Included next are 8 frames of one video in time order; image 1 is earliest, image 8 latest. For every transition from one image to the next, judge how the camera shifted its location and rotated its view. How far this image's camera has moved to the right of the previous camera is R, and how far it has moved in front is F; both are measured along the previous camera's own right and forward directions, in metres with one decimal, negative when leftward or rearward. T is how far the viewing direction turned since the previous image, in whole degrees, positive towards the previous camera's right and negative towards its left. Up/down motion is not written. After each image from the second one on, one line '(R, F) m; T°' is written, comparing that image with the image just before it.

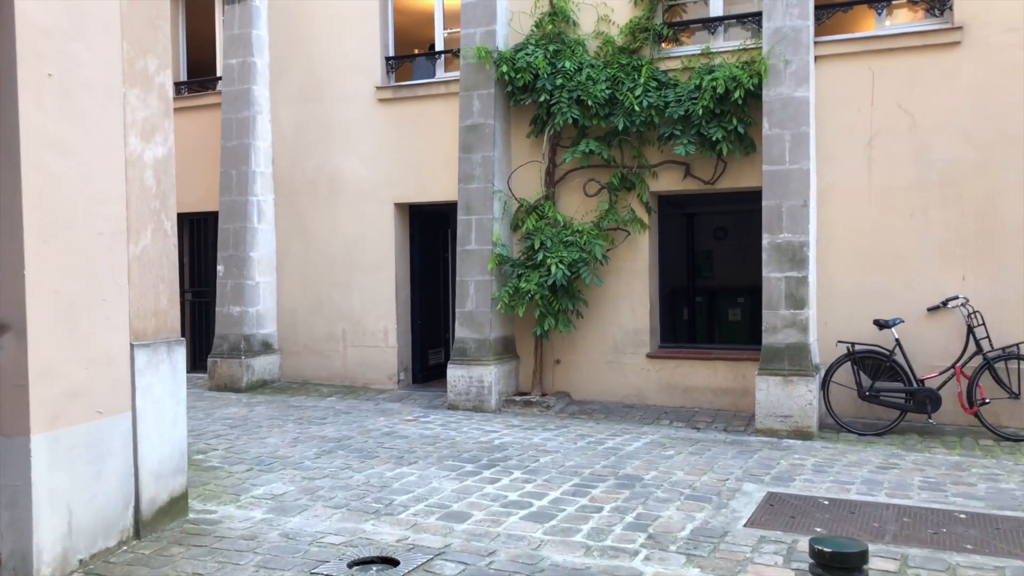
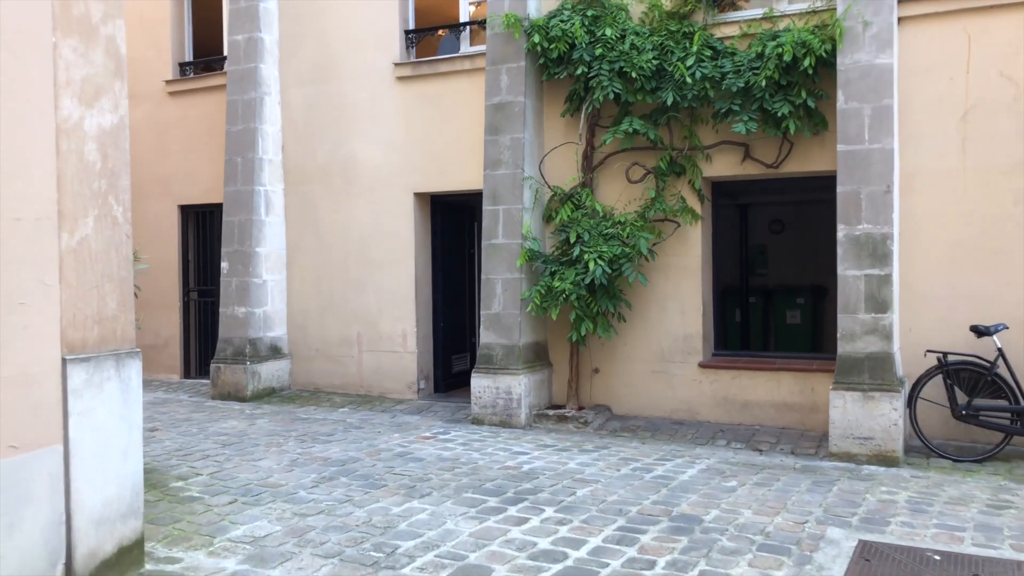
(0.0, +1.1) m; -2°
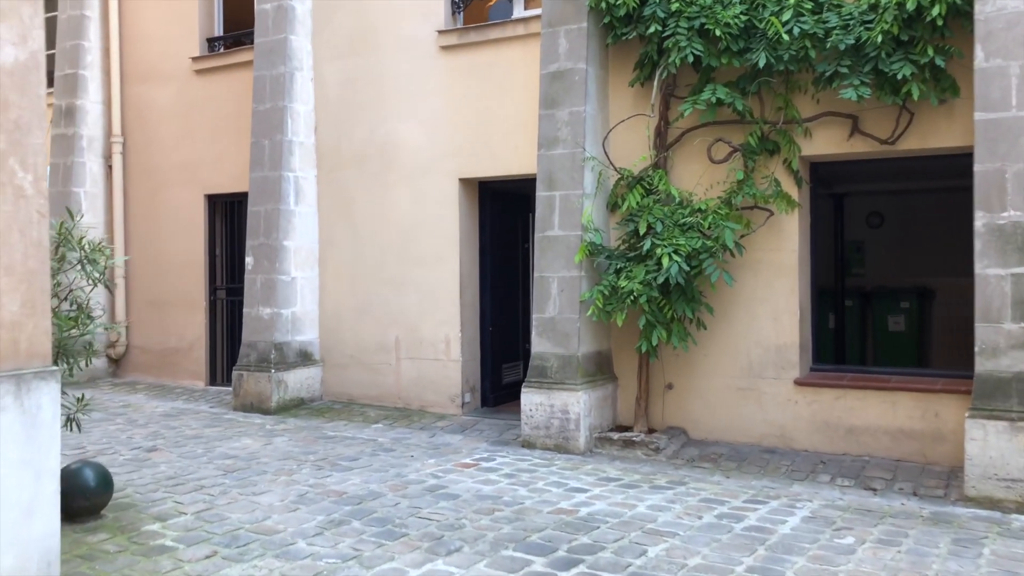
(+0.1, +1.3) m; -4°
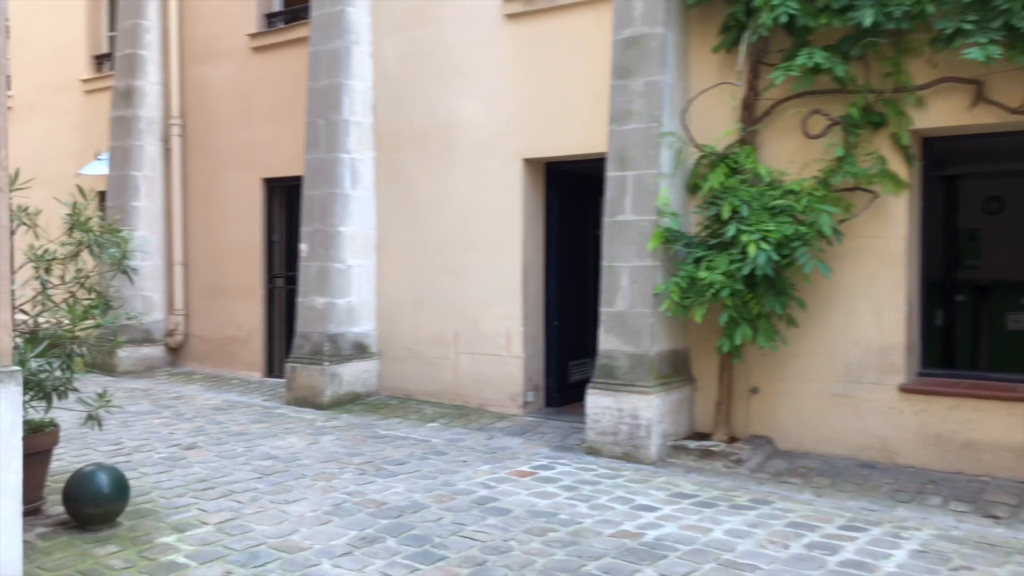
(+0.1, +0.7) m; -5°
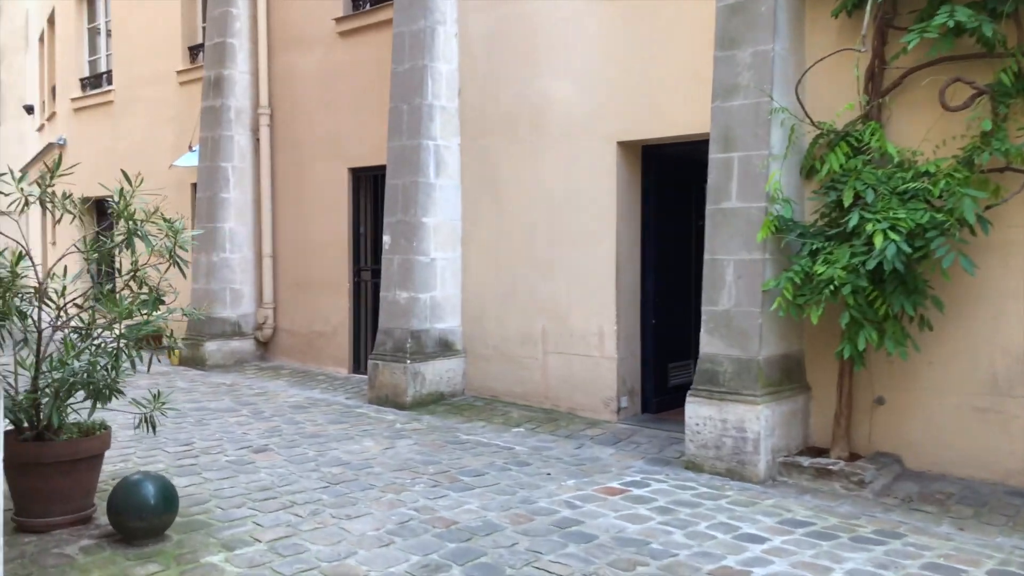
(+0.1, +0.6) m; -7°
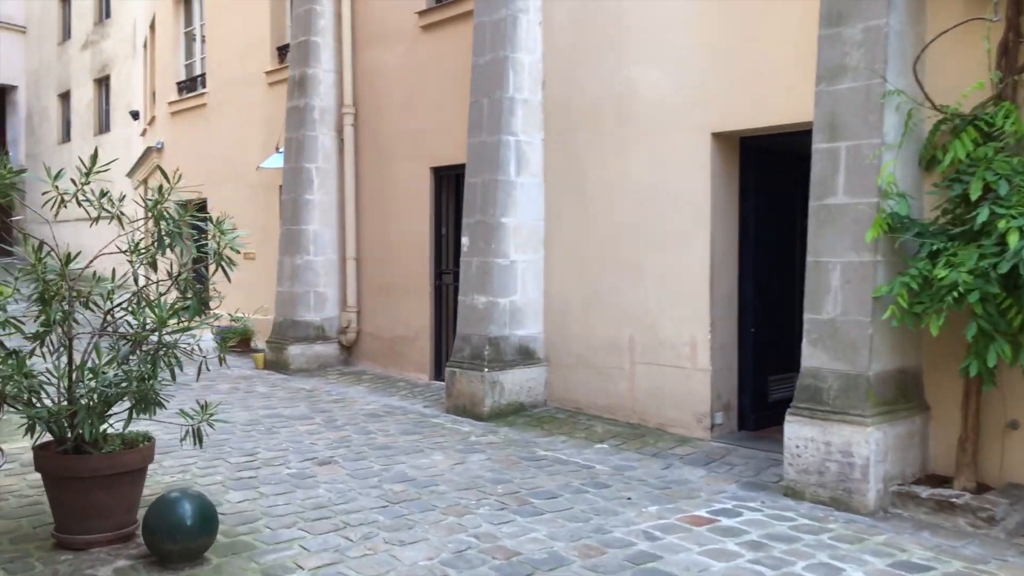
(+0.2, +0.5) m; -7°
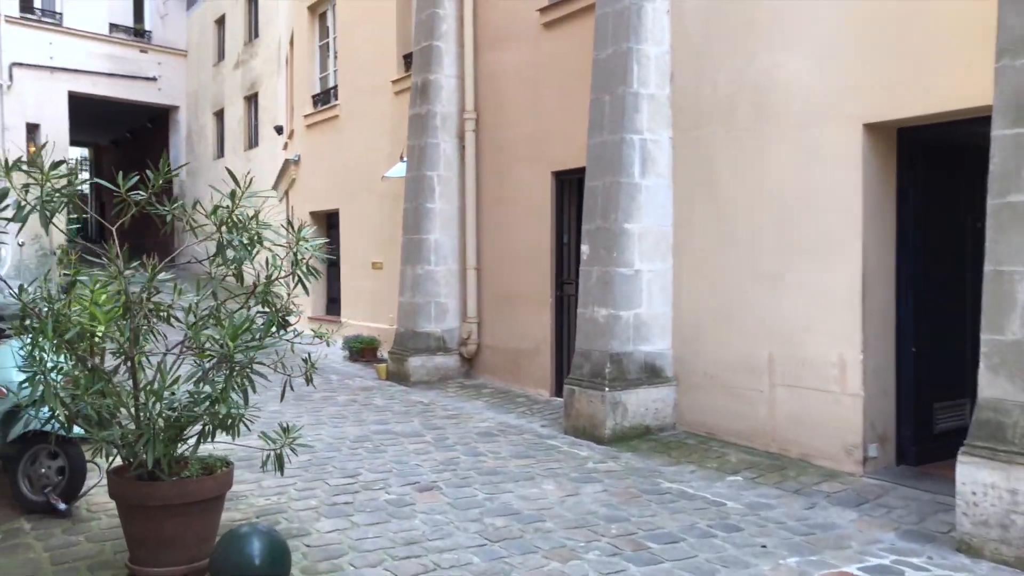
(+0.1, +0.6) m; -9°
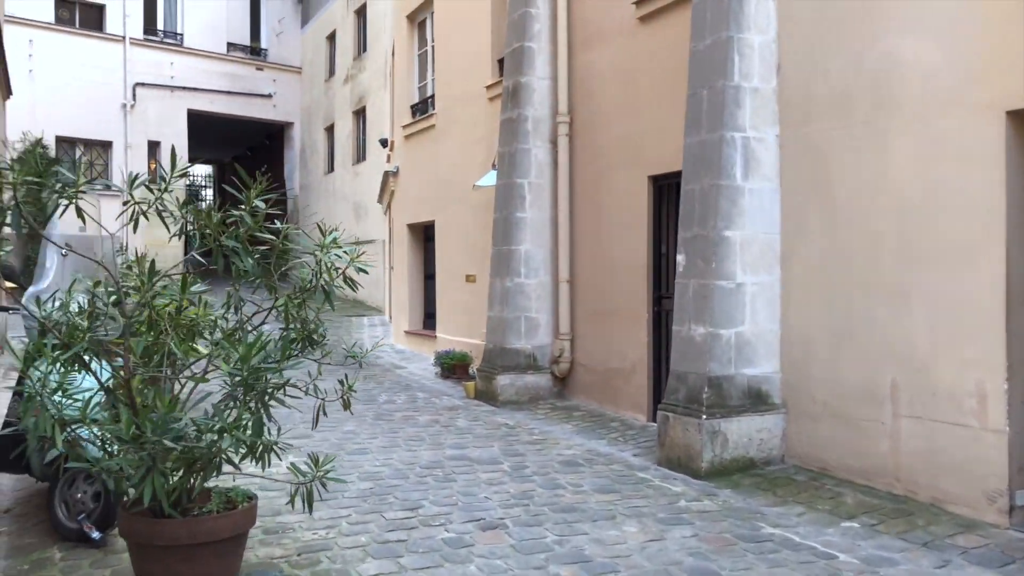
(+0.2, +0.6) m; -7°
